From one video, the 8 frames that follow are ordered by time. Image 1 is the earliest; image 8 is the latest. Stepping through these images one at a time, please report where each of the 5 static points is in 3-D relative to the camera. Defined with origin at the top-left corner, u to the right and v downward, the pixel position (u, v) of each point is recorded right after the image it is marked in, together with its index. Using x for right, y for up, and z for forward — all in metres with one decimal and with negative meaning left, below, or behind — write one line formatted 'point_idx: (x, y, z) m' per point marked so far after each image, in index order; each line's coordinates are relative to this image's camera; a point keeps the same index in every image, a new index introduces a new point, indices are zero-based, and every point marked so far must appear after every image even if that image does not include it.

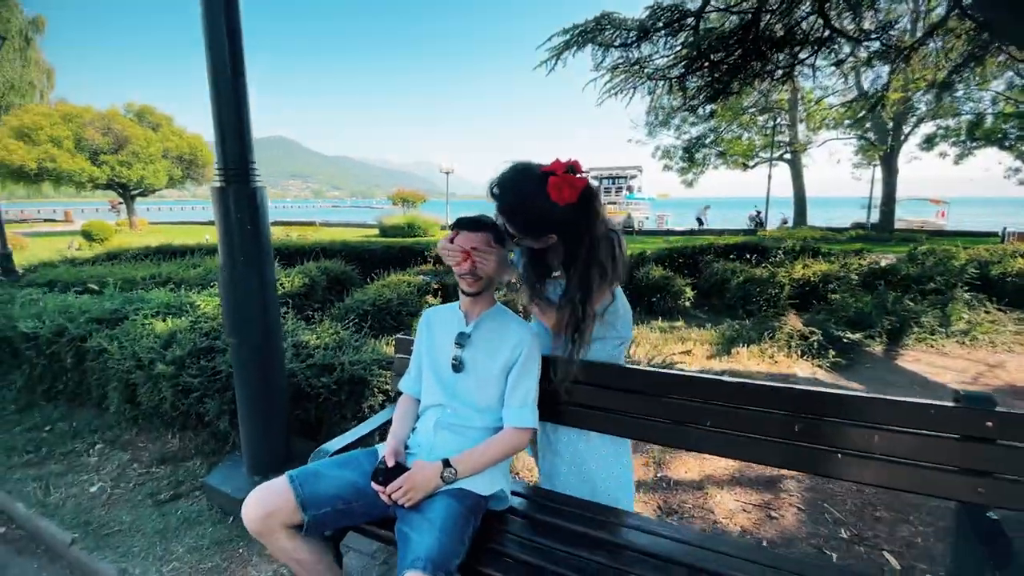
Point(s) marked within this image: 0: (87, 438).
0: (-3.1, -1.1, +3.5) m
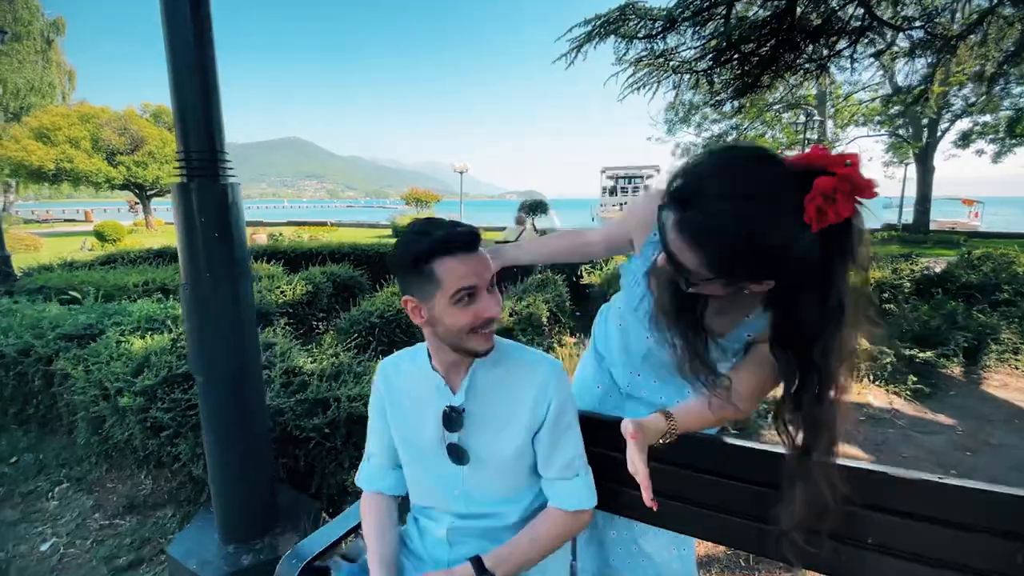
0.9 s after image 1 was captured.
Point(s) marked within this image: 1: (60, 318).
0: (-2.9, -1.2, +3.0) m
1: (-3.5, -0.2, +3.7) m
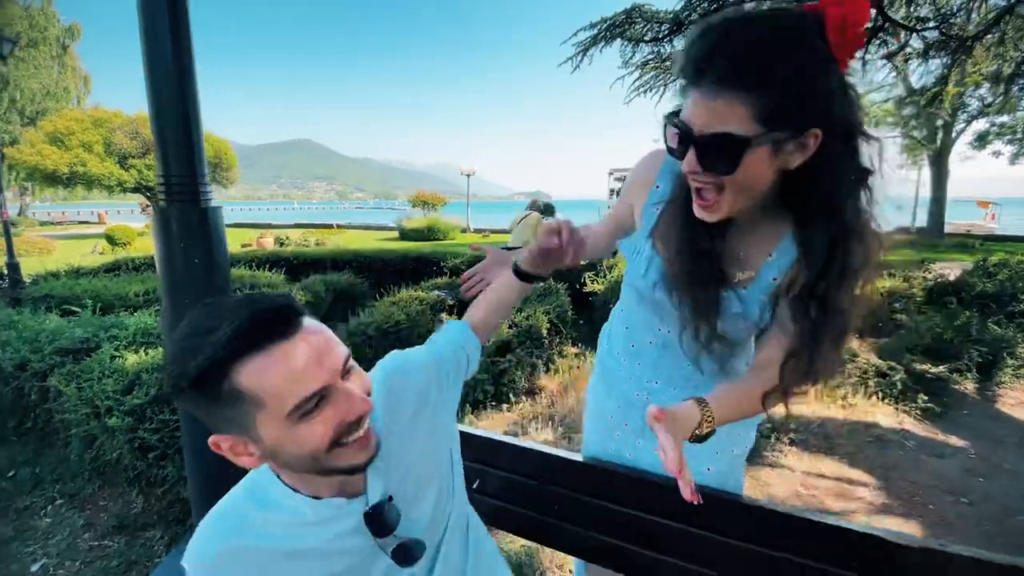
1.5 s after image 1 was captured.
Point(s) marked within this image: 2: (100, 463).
0: (-3.0, -1.3, +3.0) m
1: (-3.6, -0.3, +3.7) m
2: (-2.5, -1.1, +2.9) m
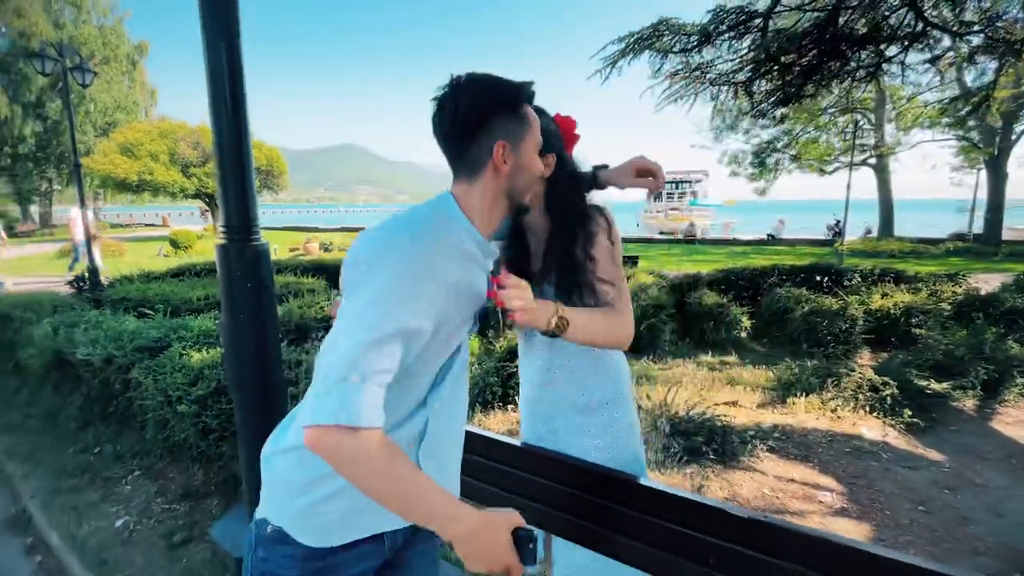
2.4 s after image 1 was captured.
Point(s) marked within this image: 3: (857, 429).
0: (-3.0, -1.4, +3.7) m
1: (-3.5, -0.4, +4.4) m
2: (-2.5, -1.1, +3.5) m
3: (+2.8, -1.2, +3.9) m
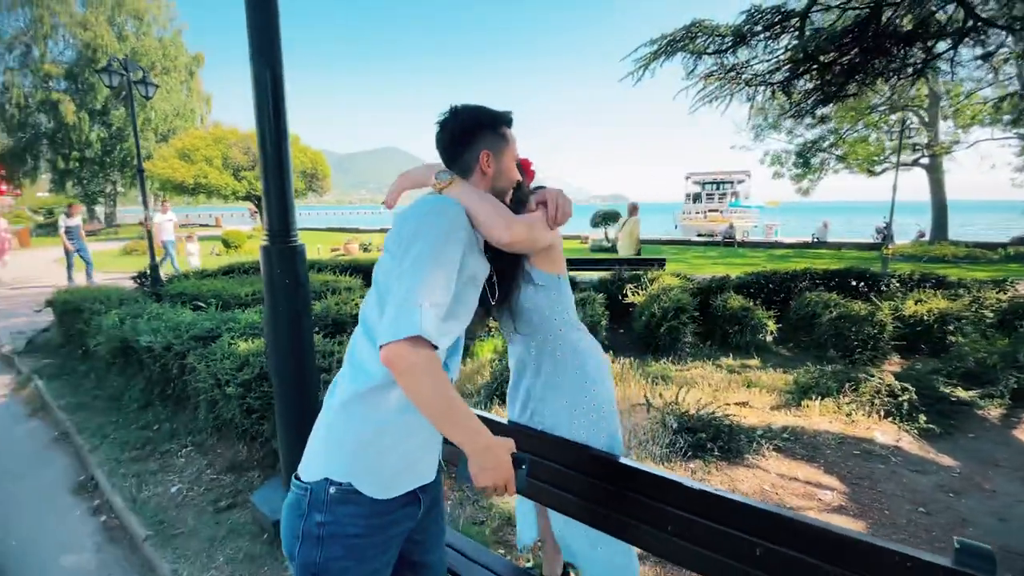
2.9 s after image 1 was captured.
0: (-2.9, -1.3, +4.1) m
1: (-3.3, -0.4, +4.9) m
2: (-2.4, -1.1, +3.9) m
3: (+3.0, -1.2, +3.9) m
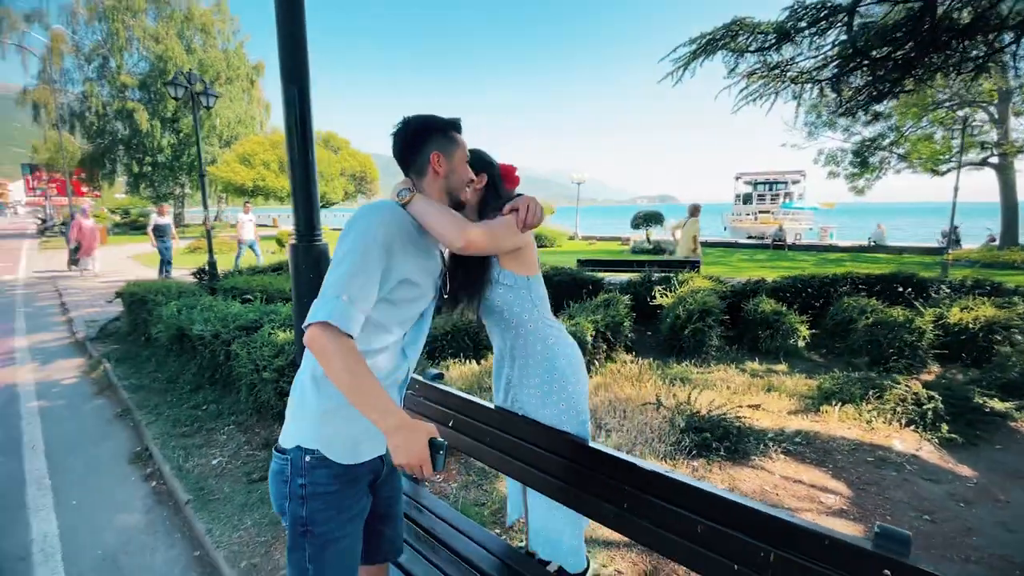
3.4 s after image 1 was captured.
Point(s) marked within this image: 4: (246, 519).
0: (-2.7, -1.3, +4.5) m
1: (-3.1, -0.3, +5.4) m
2: (-2.3, -1.1, +4.3) m
3: (+3.0, -1.2, +3.8) m
4: (-1.7, -1.5, +3.0) m
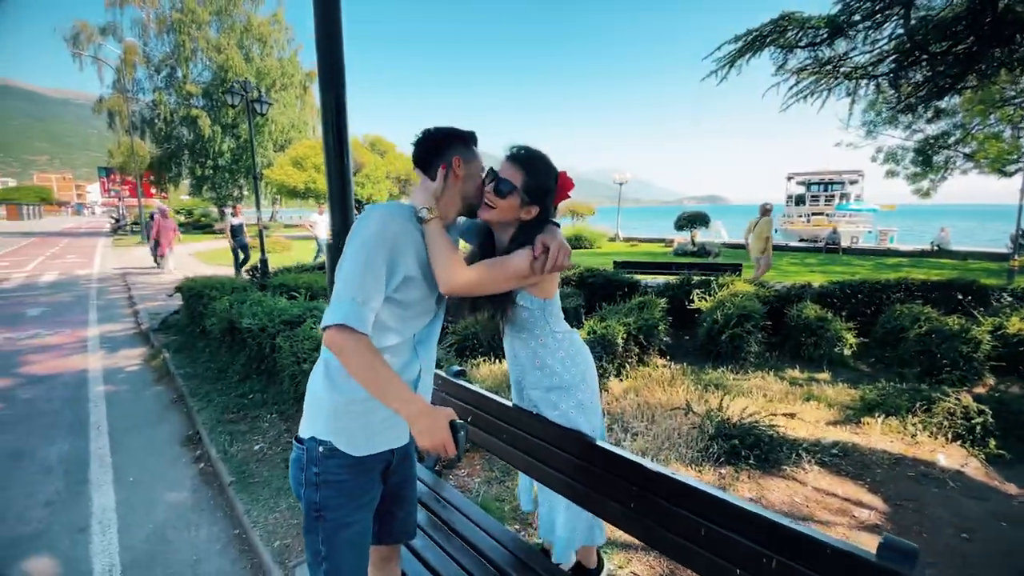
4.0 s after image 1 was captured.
0: (-2.5, -1.2, +4.8) m
1: (-2.8, -0.3, +5.7) m
2: (-2.1, -1.0, +4.6) m
3: (+3.2, -1.3, +3.6) m
4: (-1.5, -1.4, +3.2) m
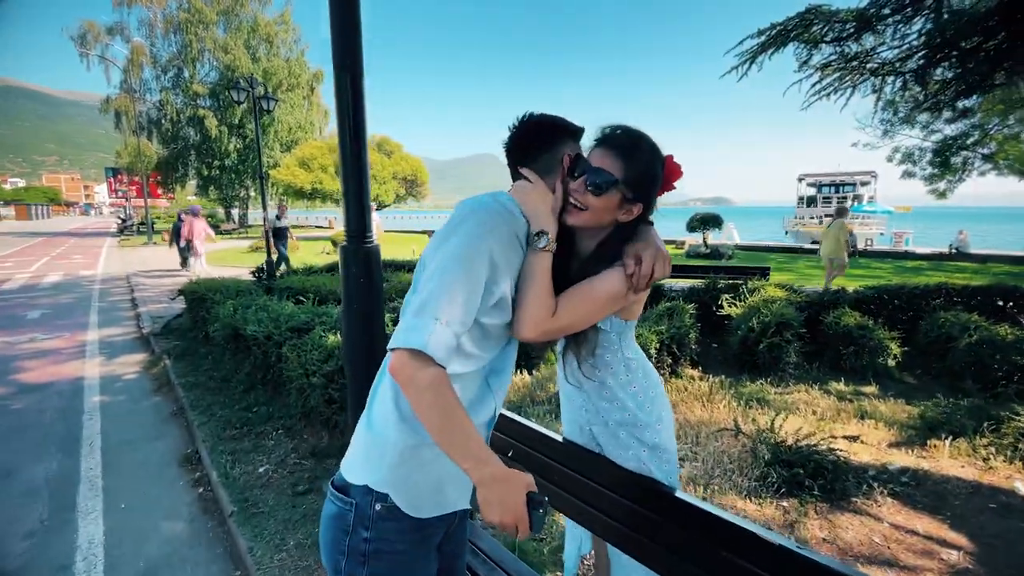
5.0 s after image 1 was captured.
0: (-2.2, -1.3, +4.5) m
1: (-2.5, -0.3, +5.3) m
2: (-1.8, -1.1, +4.2) m
3: (+3.5, -1.4, +3.2) m
4: (-1.3, -1.5, +2.8) m
